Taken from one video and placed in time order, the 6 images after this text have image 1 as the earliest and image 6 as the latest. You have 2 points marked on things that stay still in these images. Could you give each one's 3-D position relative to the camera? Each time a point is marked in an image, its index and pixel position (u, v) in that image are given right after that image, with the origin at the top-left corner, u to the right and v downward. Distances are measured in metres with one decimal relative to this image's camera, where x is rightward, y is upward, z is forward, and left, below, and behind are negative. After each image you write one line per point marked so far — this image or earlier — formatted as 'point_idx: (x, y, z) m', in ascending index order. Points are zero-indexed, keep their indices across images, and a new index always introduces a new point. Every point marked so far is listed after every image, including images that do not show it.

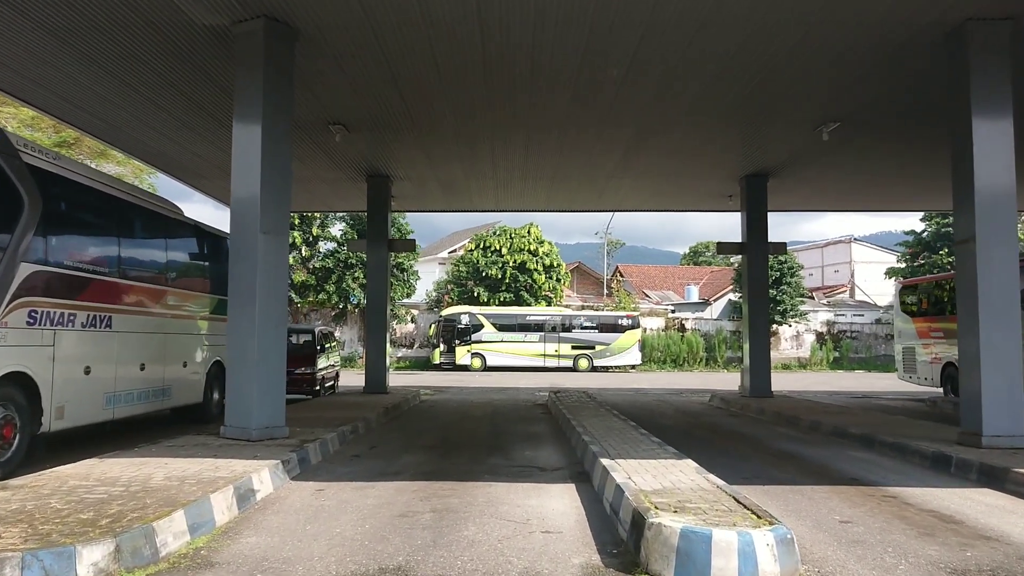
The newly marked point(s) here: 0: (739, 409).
0: (+4.4, -2.4, +12.9) m
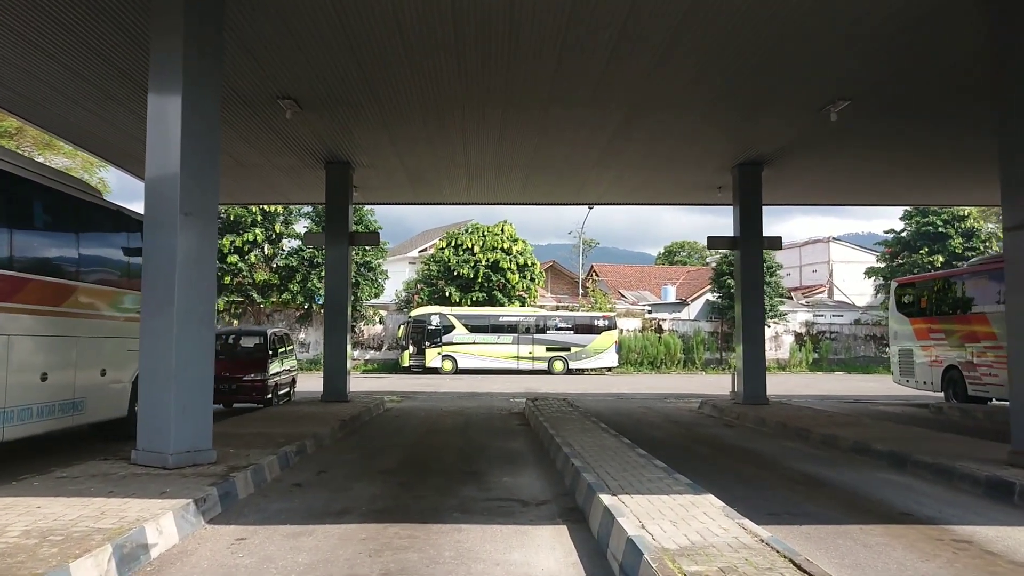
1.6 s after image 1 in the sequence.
0: (+3.9, -2.4, +11.8) m
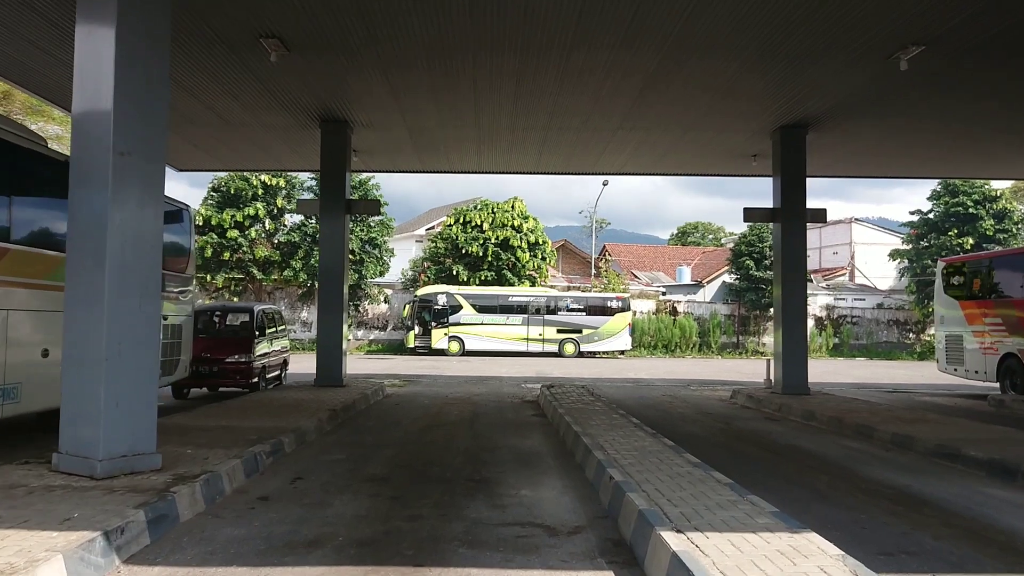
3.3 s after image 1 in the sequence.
0: (+4.1, -2.0, +10.5) m
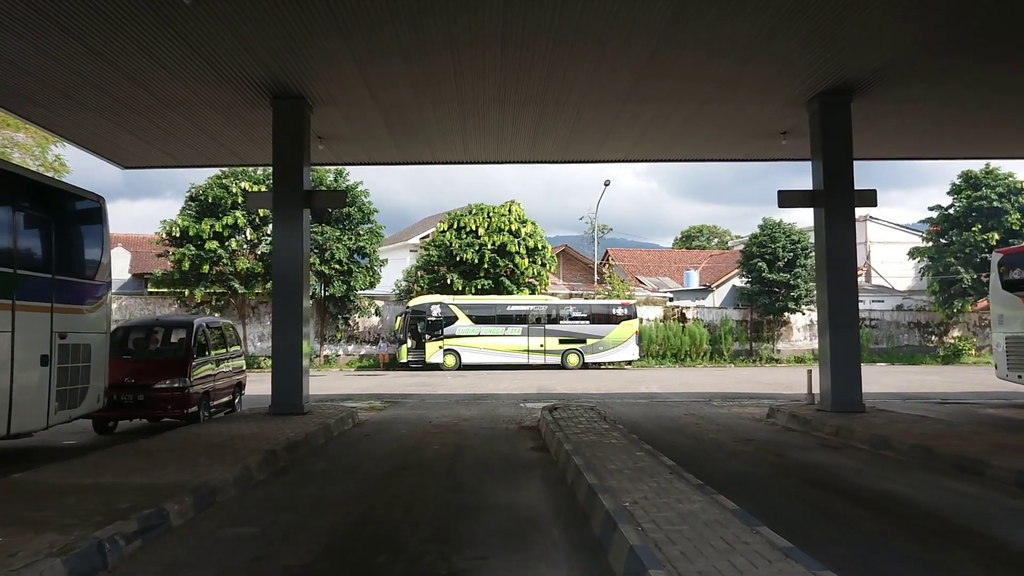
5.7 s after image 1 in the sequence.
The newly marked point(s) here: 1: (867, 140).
0: (+4.1, -1.9, +8.6) m
1: (+6.8, +2.8, +12.9) m
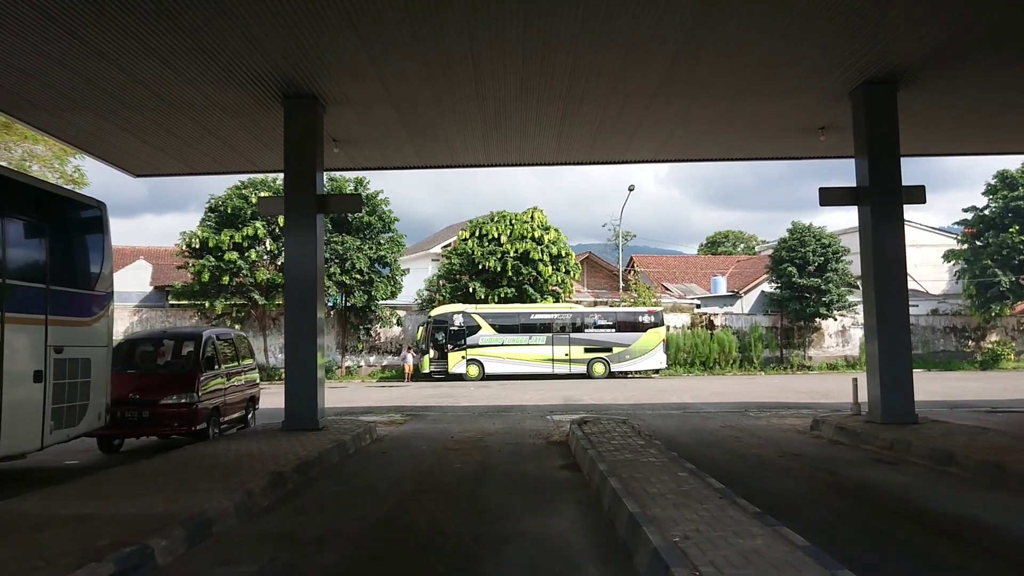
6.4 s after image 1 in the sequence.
0: (+4.4, -1.9, +7.9) m
1: (+7.2, +2.8, +12.2) m
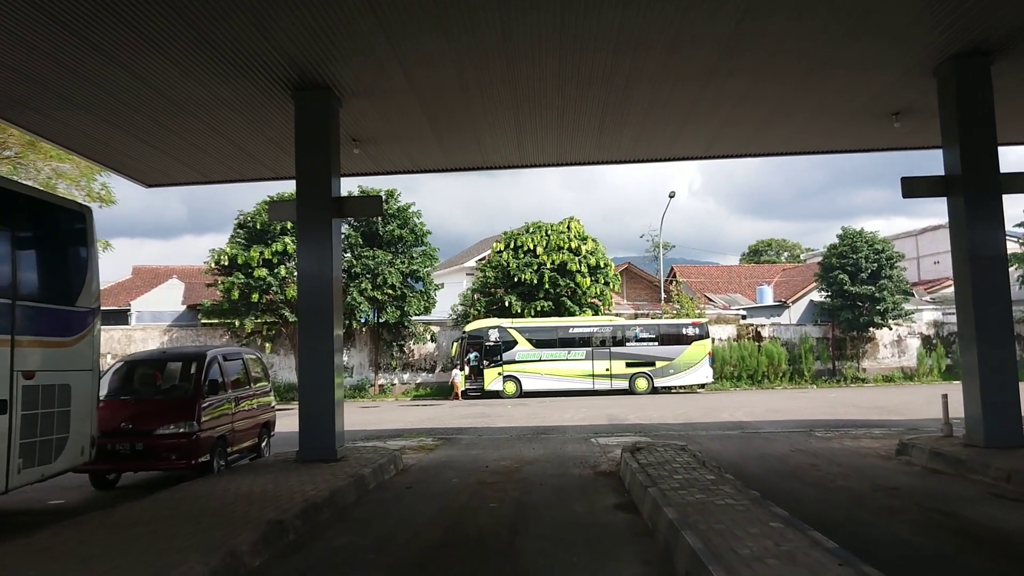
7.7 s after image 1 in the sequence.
0: (+4.8, -1.9, +6.5) m
1: (+7.8, +2.7, +10.8) m
